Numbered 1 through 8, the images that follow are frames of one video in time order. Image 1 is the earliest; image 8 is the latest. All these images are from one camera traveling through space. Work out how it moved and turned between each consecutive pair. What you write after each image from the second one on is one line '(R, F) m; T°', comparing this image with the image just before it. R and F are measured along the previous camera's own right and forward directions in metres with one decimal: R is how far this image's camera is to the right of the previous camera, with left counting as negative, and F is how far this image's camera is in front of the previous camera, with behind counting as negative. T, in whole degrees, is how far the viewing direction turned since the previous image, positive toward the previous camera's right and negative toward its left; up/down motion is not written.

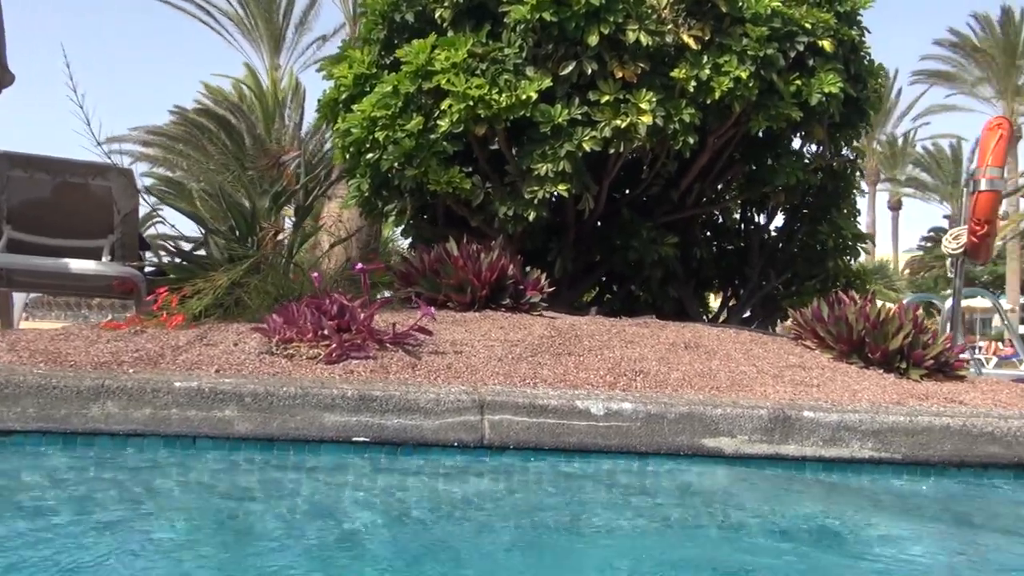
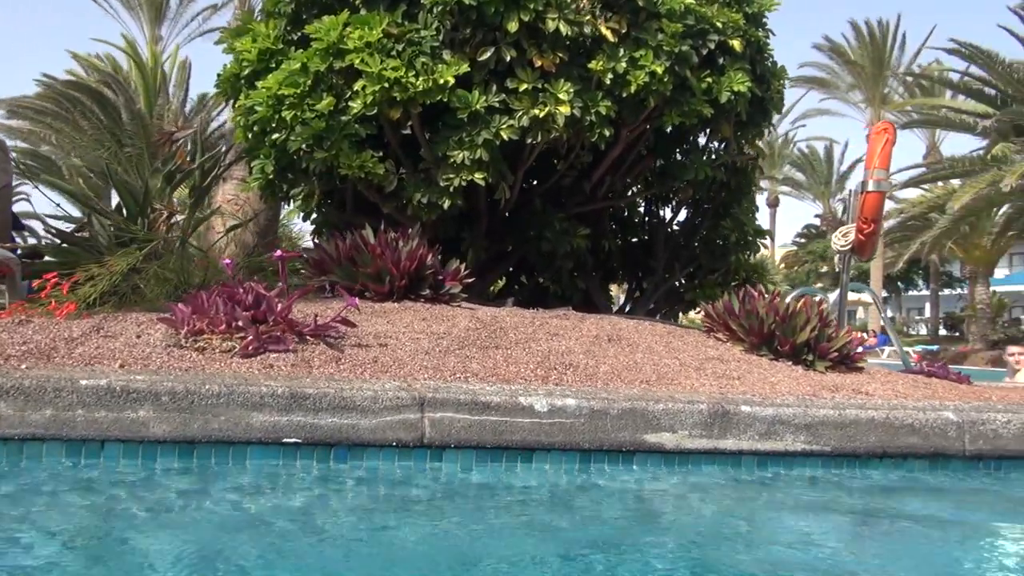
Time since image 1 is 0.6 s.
(-0.2, +0.2) m; +8°
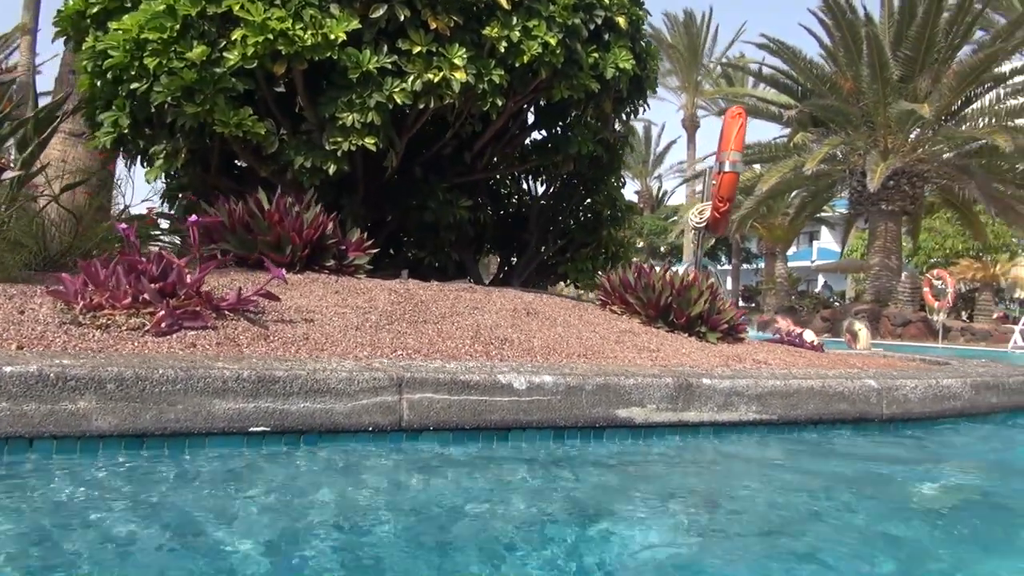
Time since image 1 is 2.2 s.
(-0.6, +0.2) m; +13°
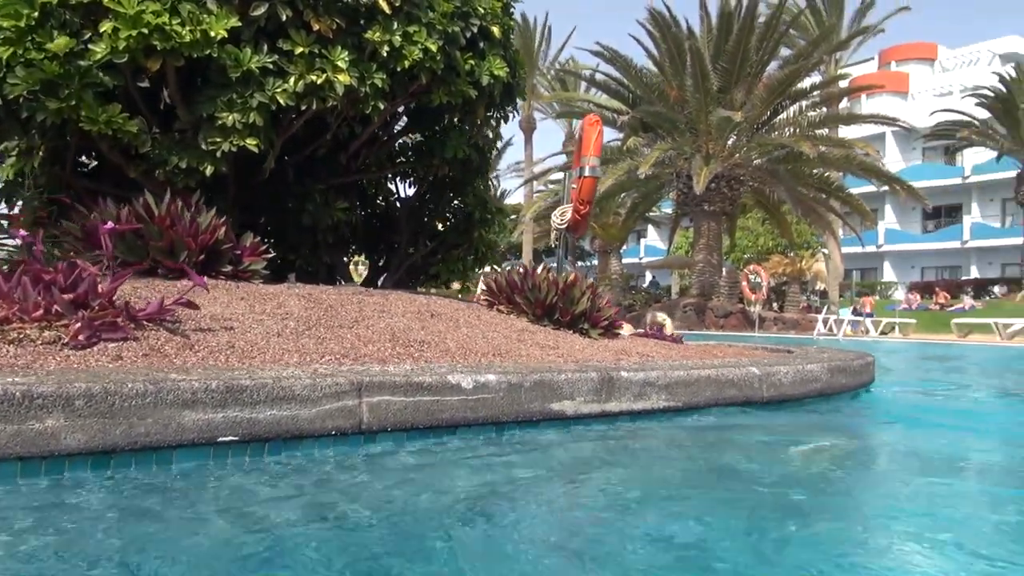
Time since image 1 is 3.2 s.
(-0.5, -0.2) m; +12°
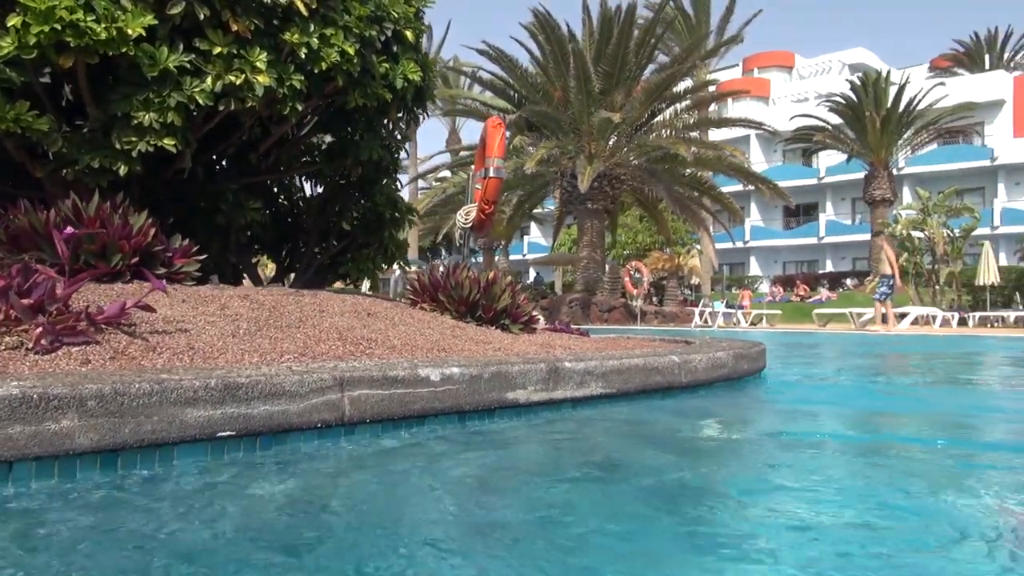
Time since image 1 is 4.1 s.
(-0.4, -0.3) m; +9°
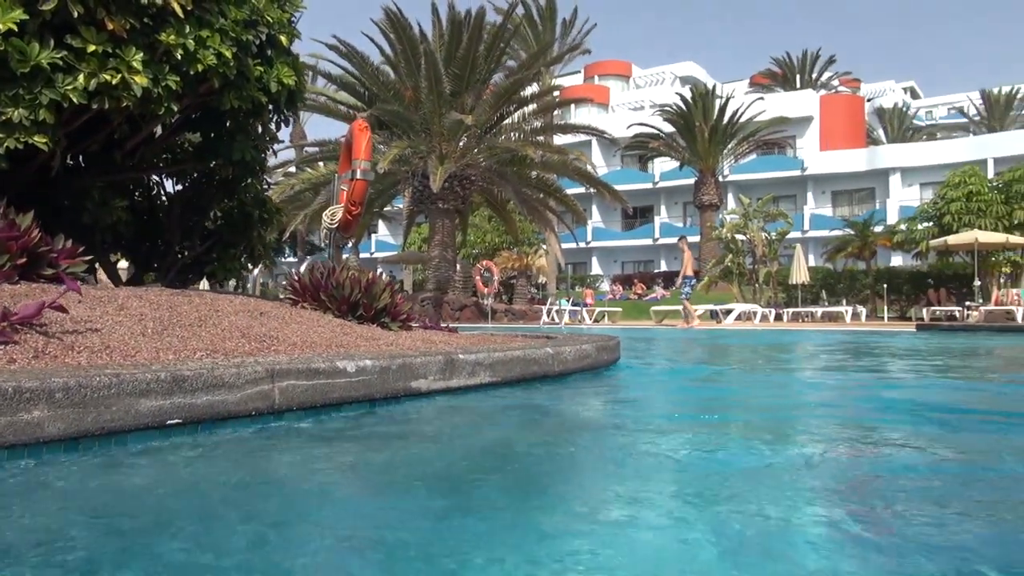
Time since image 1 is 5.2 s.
(-0.3, -0.5) m; +11°
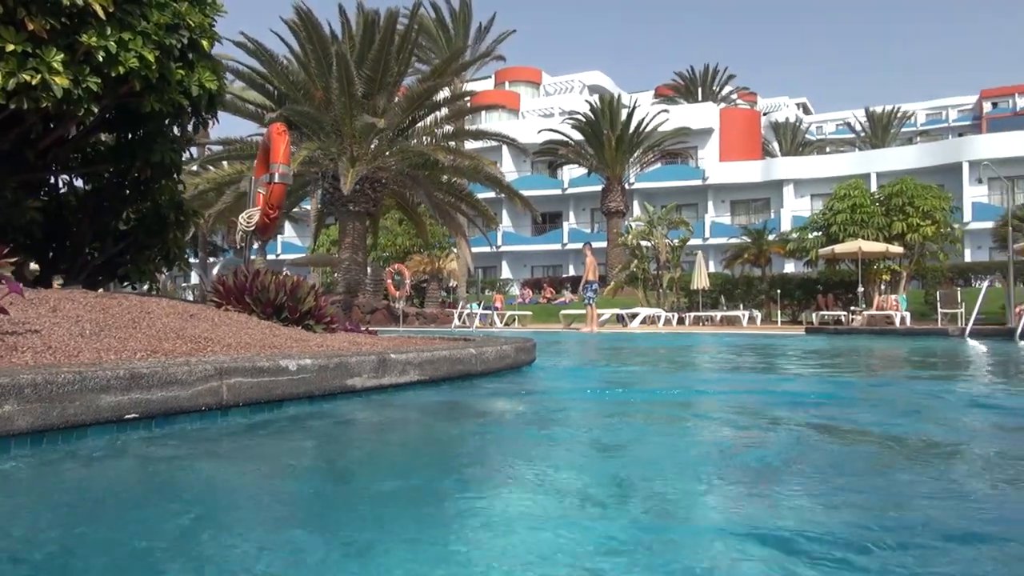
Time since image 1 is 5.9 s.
(-0.1, -0.4) m; +7°
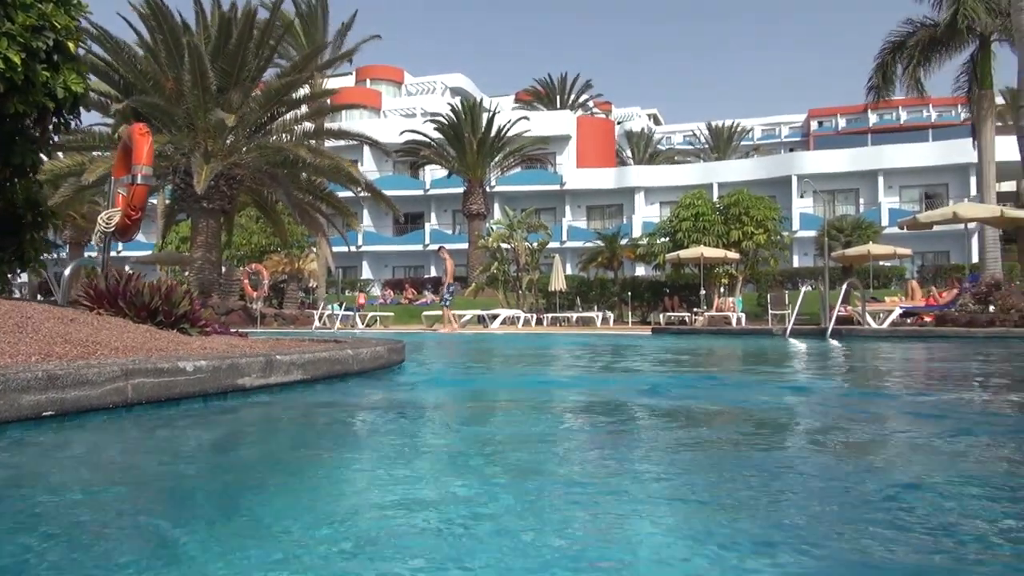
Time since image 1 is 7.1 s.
(-0.1, -0.7) m; +10°
